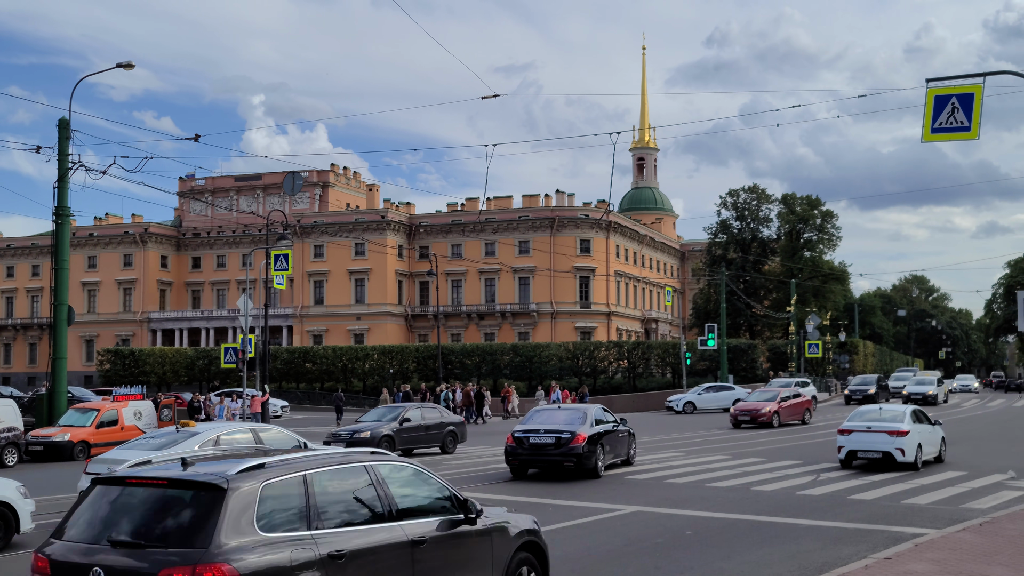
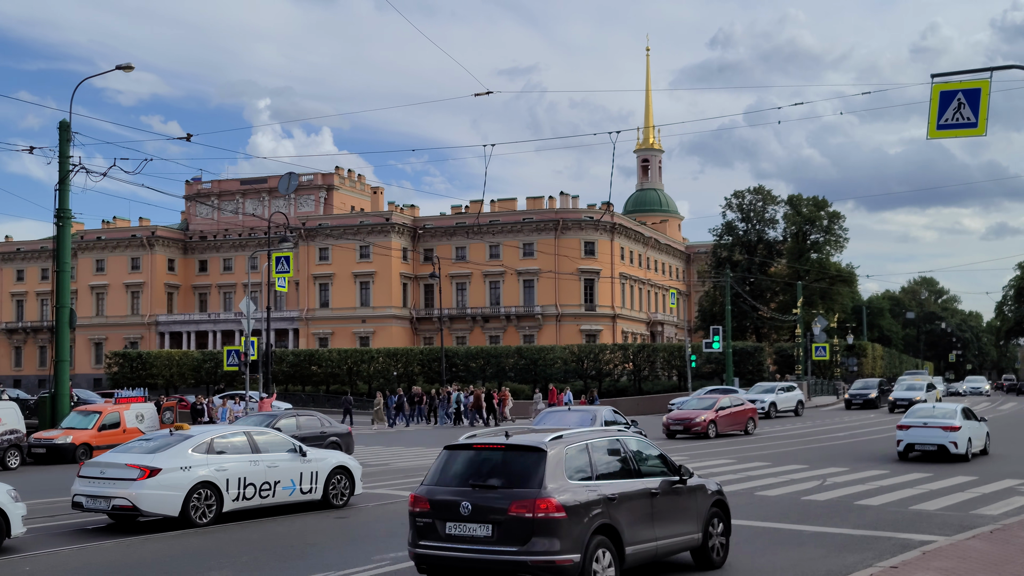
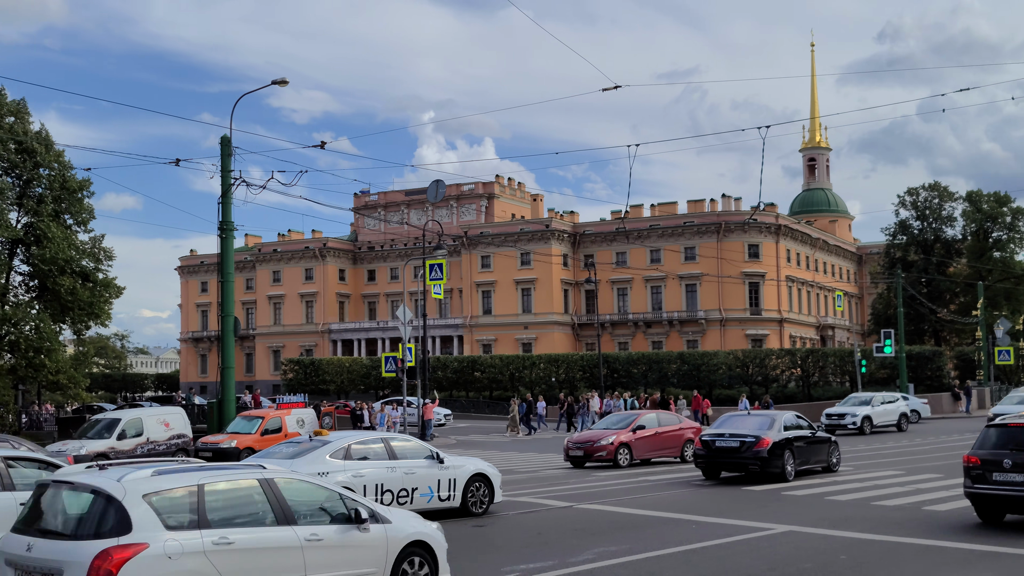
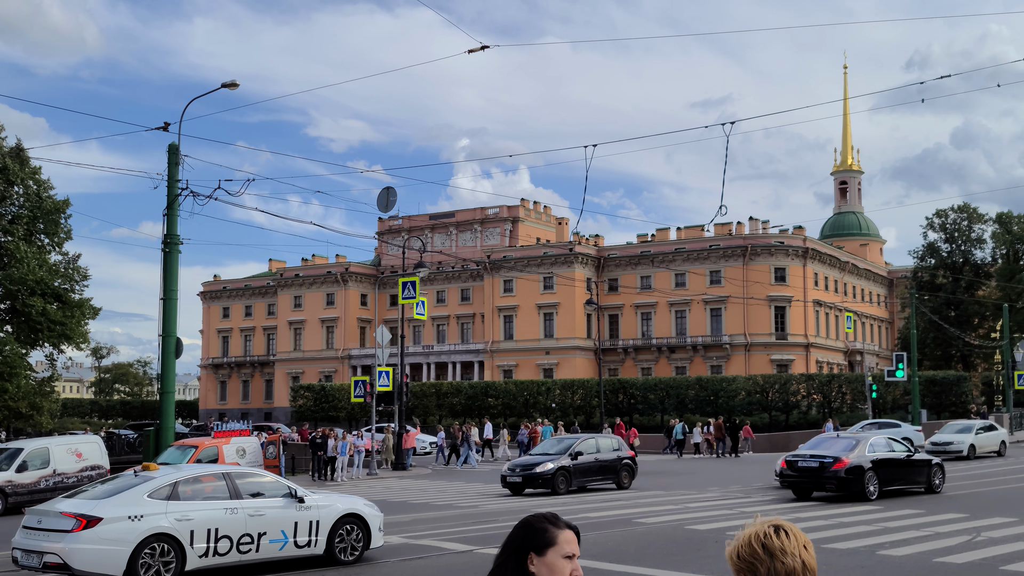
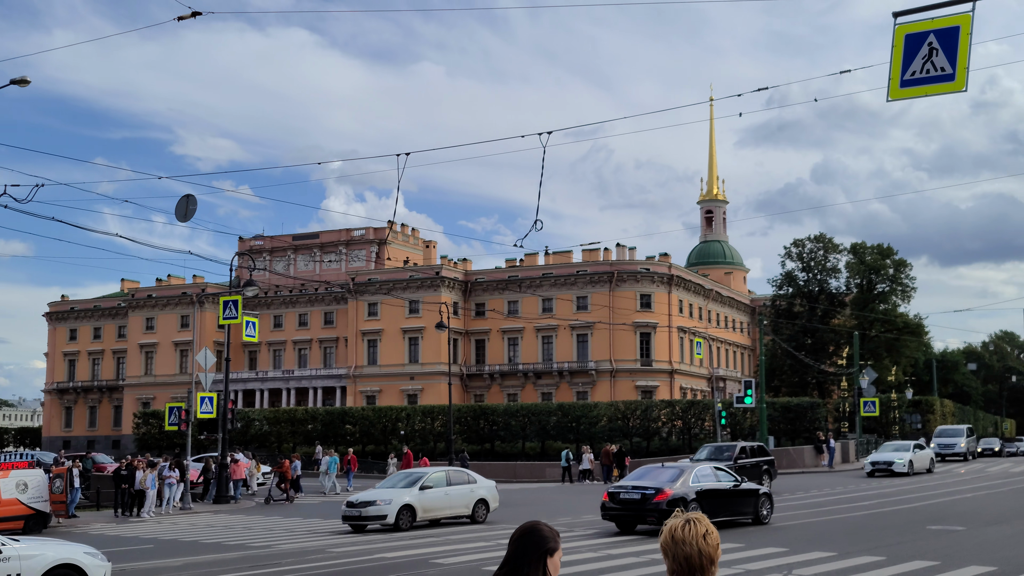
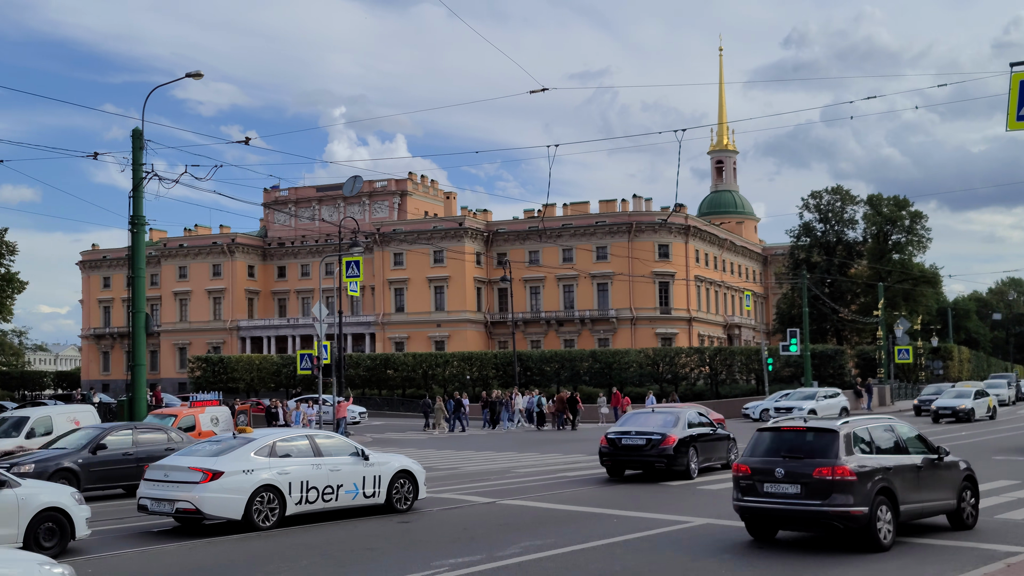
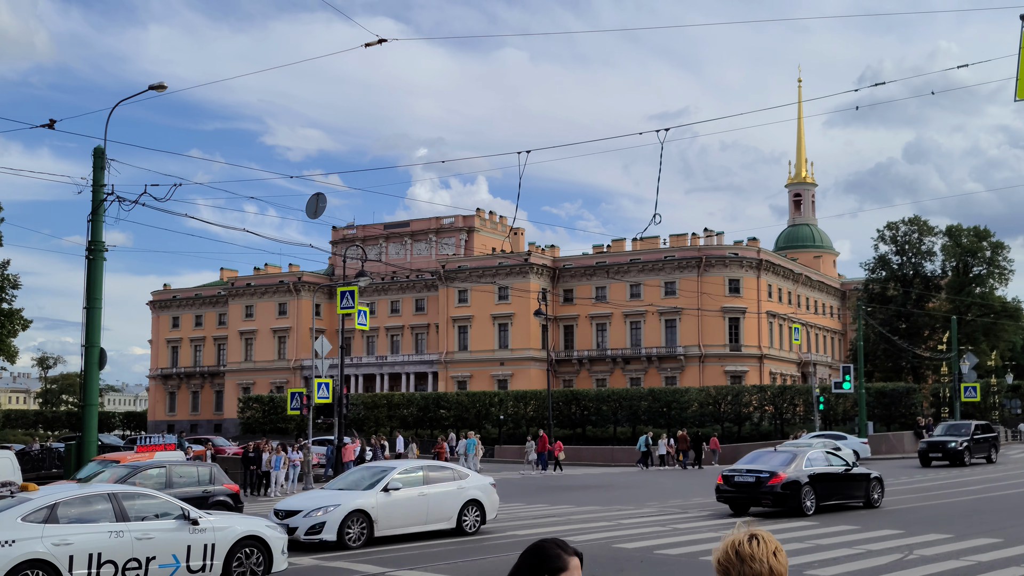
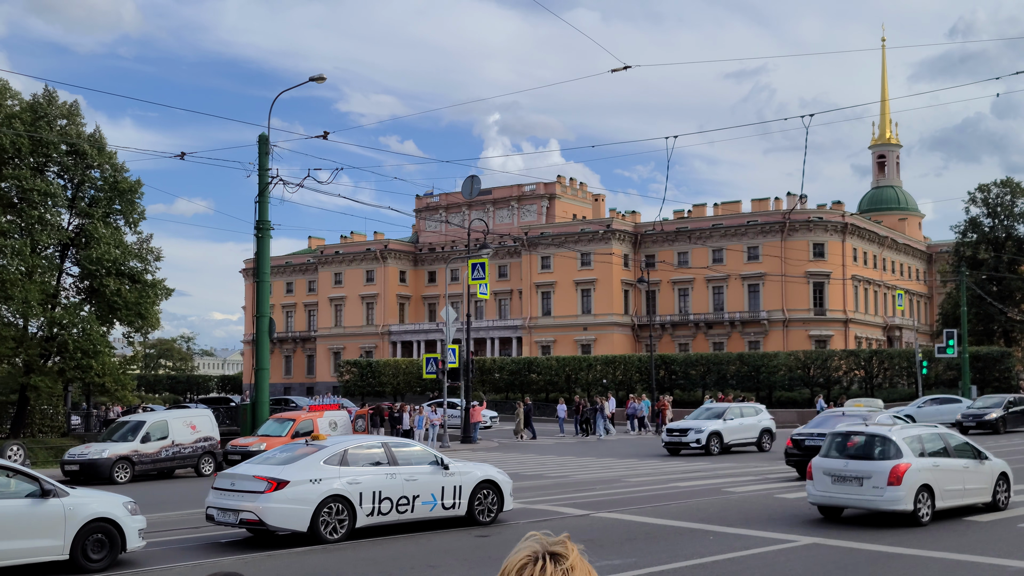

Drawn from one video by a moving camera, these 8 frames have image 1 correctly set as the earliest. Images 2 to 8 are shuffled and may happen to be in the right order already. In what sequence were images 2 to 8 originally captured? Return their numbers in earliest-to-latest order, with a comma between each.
2, 6, 3, 8, 4, 7, 5
